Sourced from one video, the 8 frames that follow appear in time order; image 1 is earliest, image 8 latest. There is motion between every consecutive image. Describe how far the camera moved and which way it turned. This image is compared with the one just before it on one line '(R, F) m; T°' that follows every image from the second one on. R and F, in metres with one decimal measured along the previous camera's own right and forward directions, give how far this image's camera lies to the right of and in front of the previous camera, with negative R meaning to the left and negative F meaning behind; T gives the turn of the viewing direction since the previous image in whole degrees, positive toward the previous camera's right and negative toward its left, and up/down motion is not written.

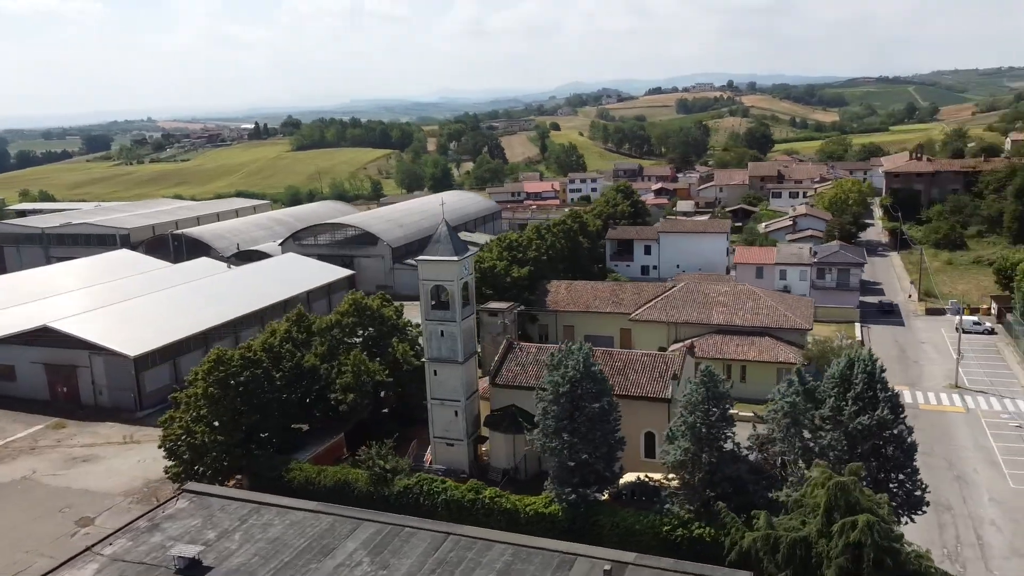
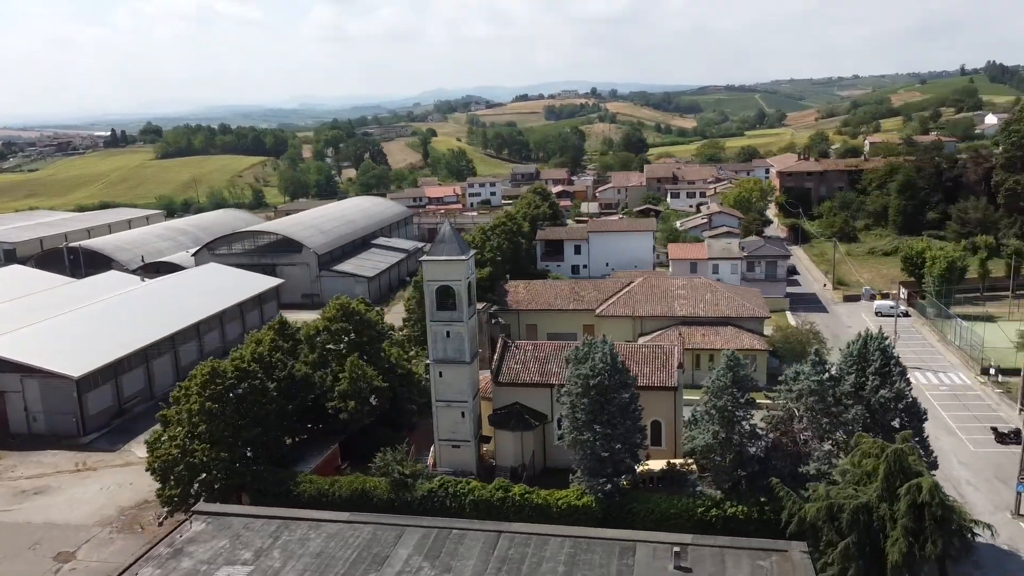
(-3.7, +0.2) m; +9°
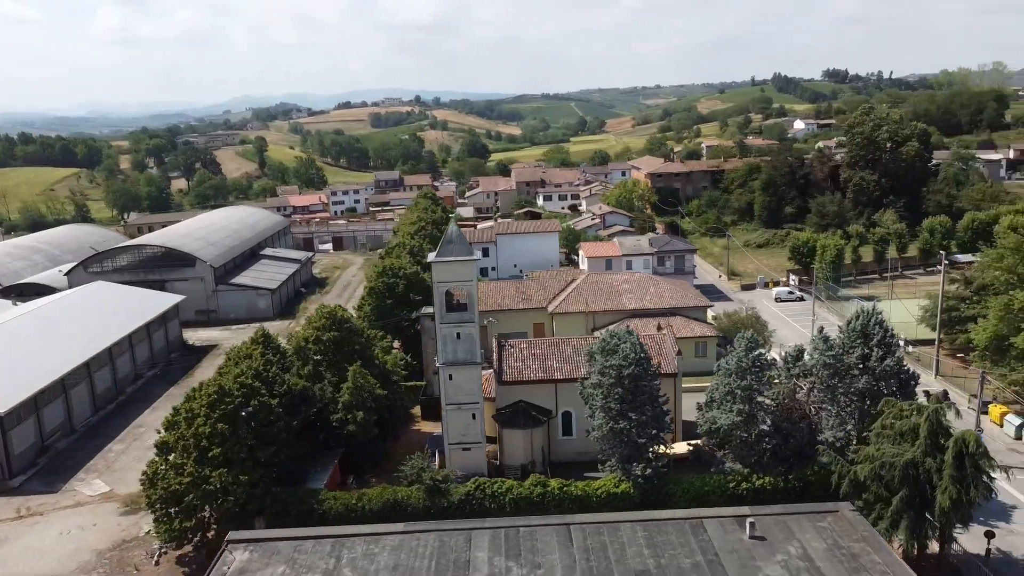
(-5.0, +0.4) m; +12°
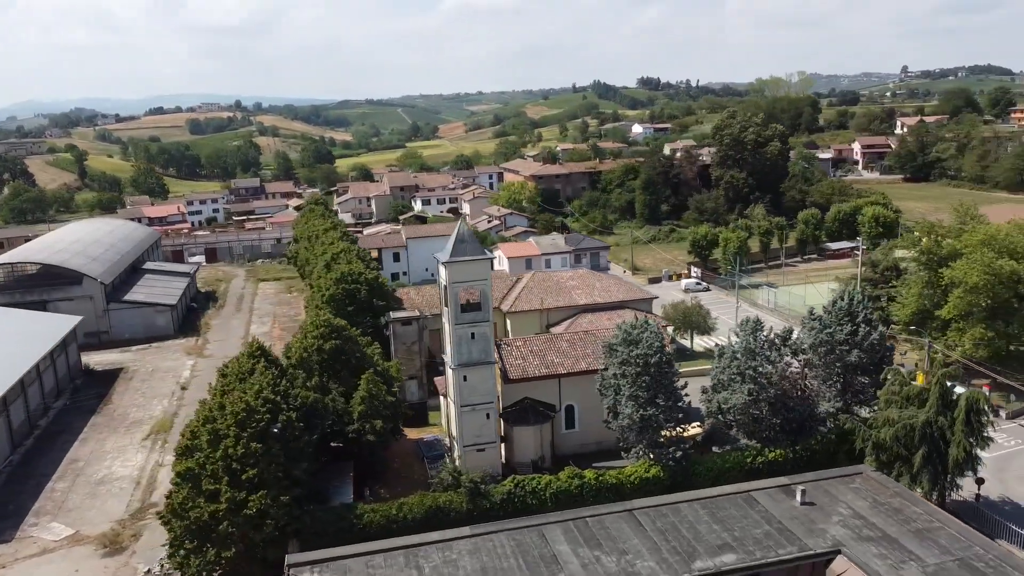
(-4.9, +0.4) m; +12°
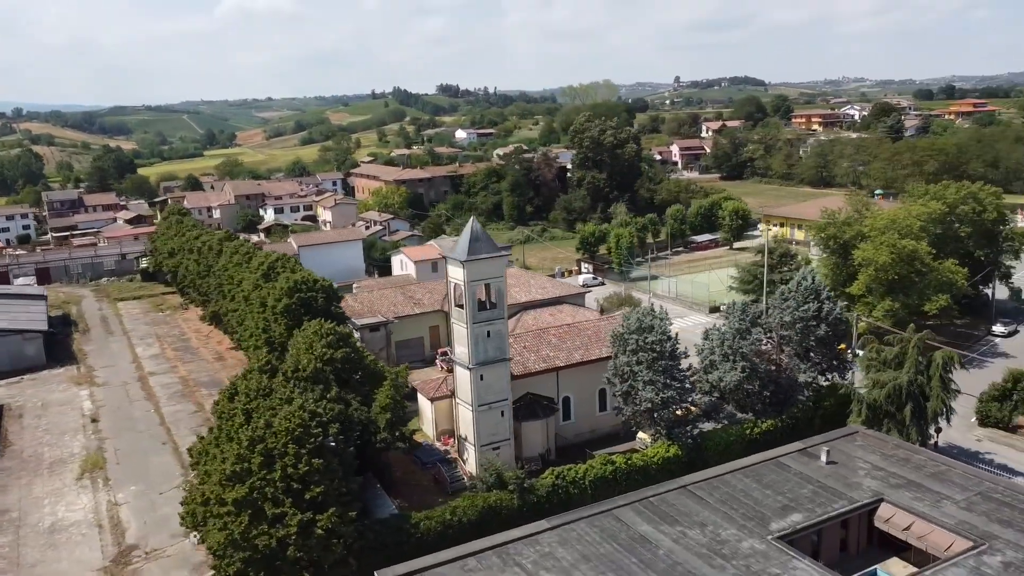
(-5.6, +0.6) m; +14°
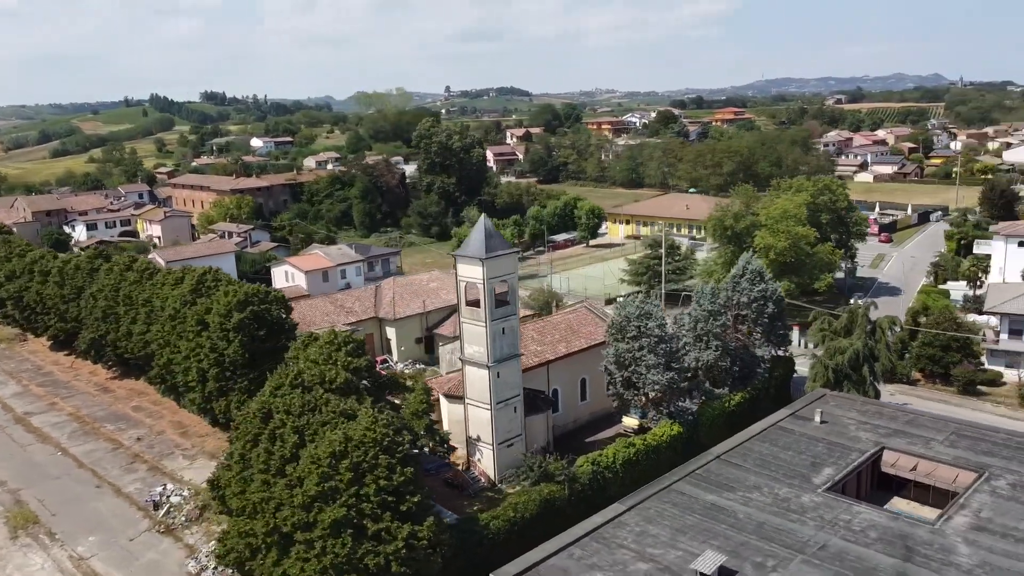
(-6.2, +0.7) m; +16°
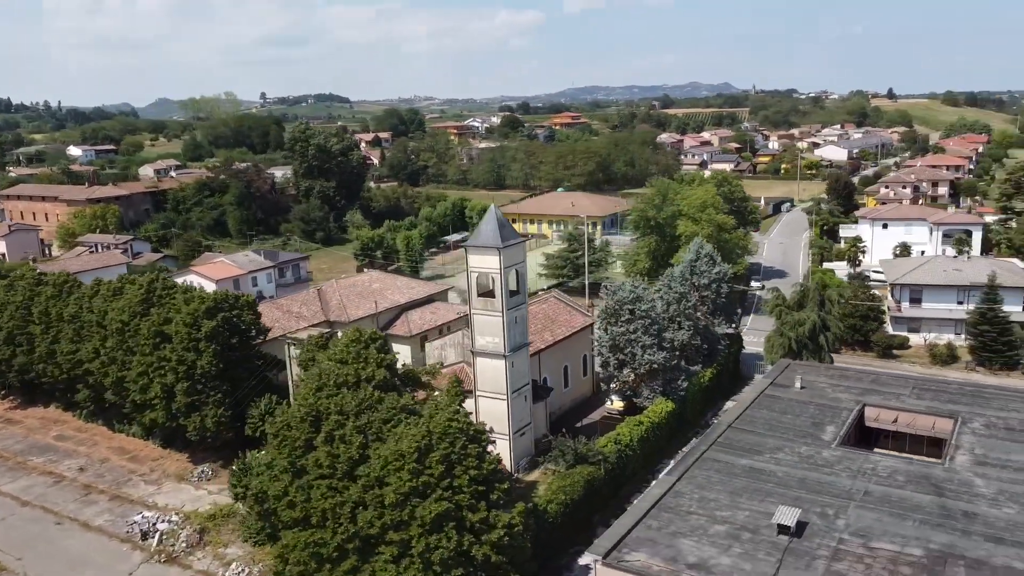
(-4.9, +0.5) m; +12°
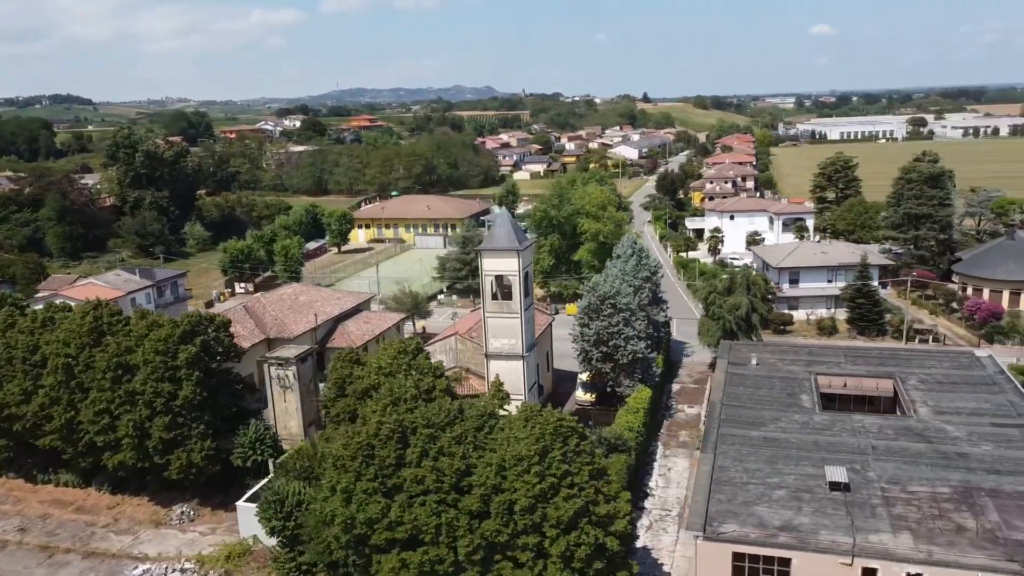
(-6.3, +0.6) m; +16°
